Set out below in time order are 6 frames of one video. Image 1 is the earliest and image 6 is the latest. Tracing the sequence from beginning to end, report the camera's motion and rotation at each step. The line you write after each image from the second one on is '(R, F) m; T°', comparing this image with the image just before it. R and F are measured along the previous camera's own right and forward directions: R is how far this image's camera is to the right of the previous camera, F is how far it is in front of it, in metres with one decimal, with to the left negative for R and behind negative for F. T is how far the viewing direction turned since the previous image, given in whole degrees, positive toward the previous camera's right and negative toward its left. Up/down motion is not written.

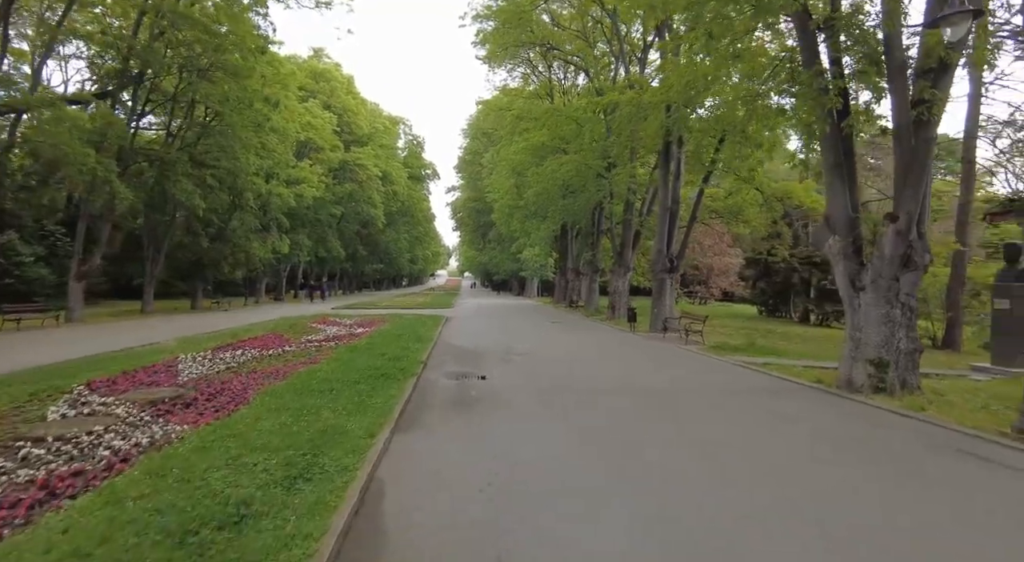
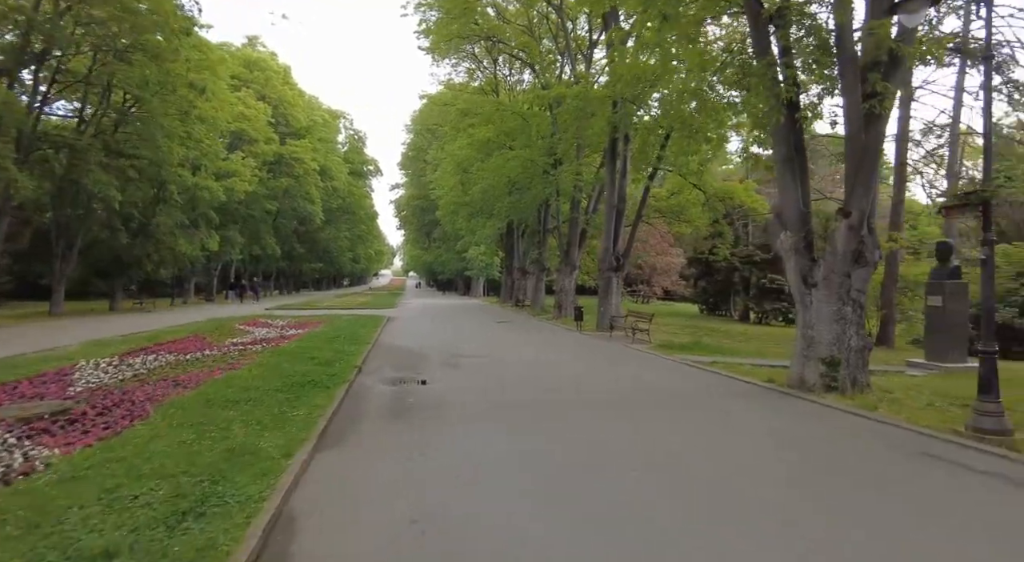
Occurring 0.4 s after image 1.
(0.0, +0.7) m; +6°
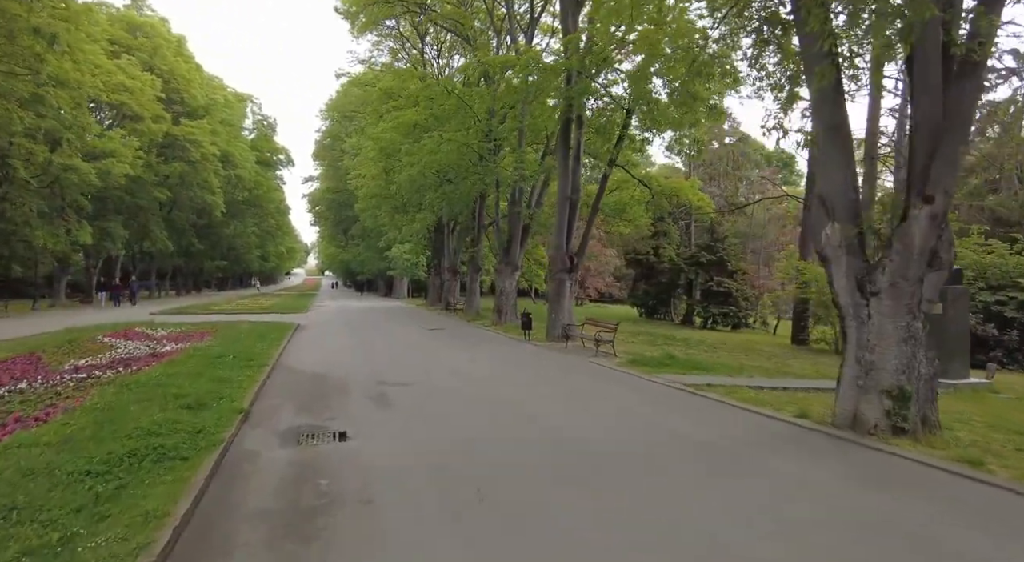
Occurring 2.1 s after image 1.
(-0.5, +3.0) m; +8°
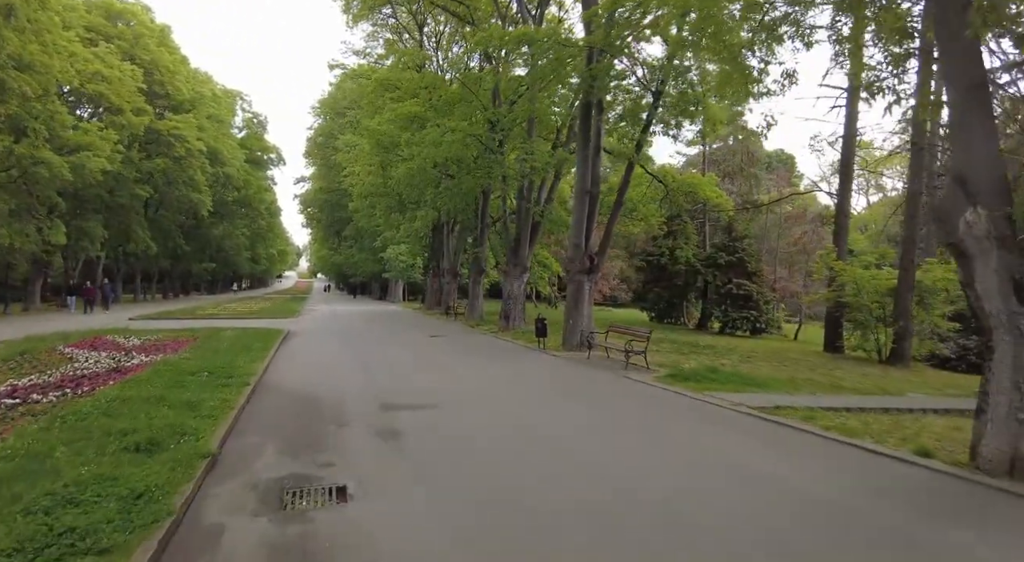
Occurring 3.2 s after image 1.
(-0.6, +1.8) m; +1°
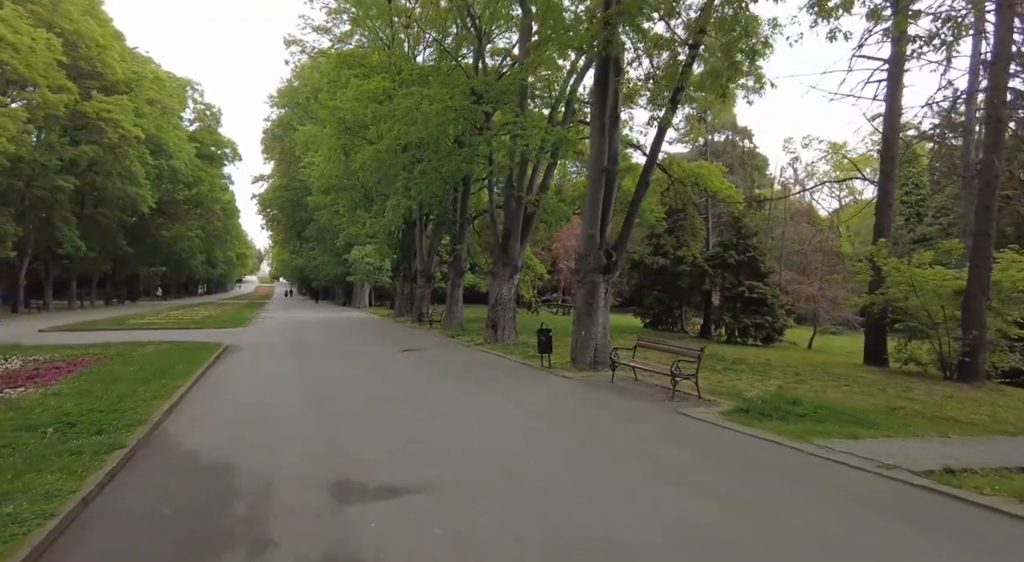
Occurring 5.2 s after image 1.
(-0.7, +3.4) m; +3°
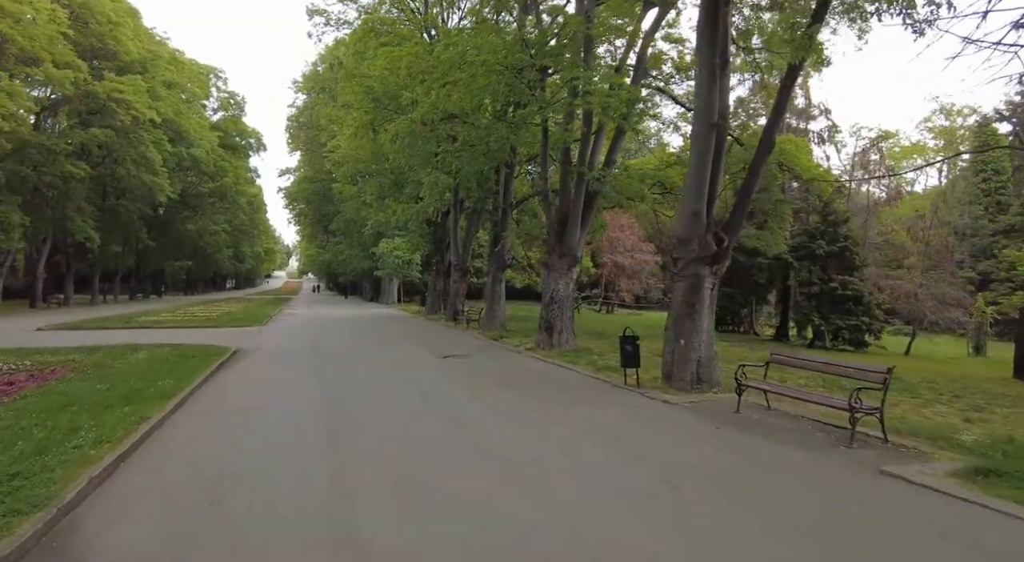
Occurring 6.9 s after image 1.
(-0.9, +3.0) m; -2°
